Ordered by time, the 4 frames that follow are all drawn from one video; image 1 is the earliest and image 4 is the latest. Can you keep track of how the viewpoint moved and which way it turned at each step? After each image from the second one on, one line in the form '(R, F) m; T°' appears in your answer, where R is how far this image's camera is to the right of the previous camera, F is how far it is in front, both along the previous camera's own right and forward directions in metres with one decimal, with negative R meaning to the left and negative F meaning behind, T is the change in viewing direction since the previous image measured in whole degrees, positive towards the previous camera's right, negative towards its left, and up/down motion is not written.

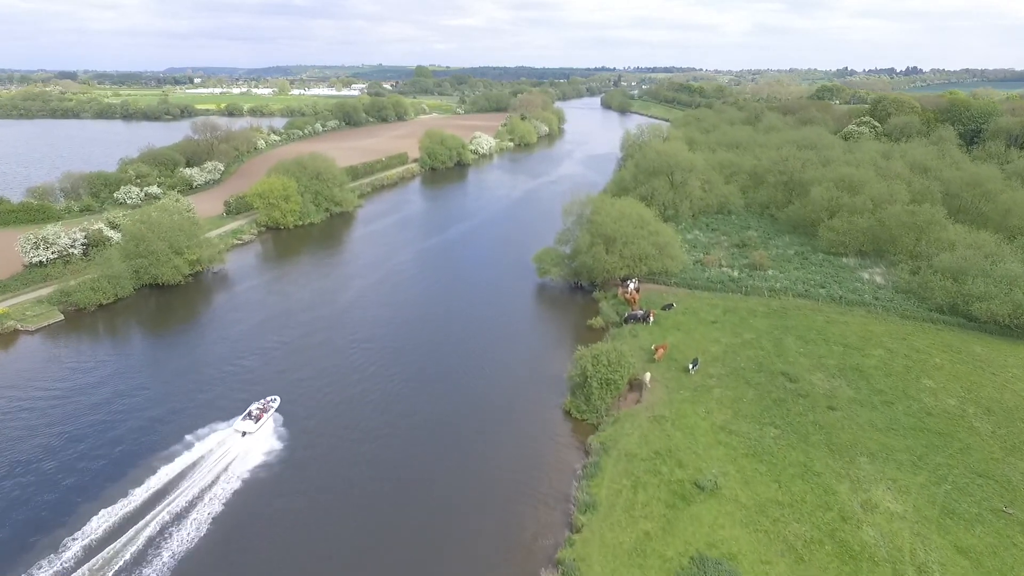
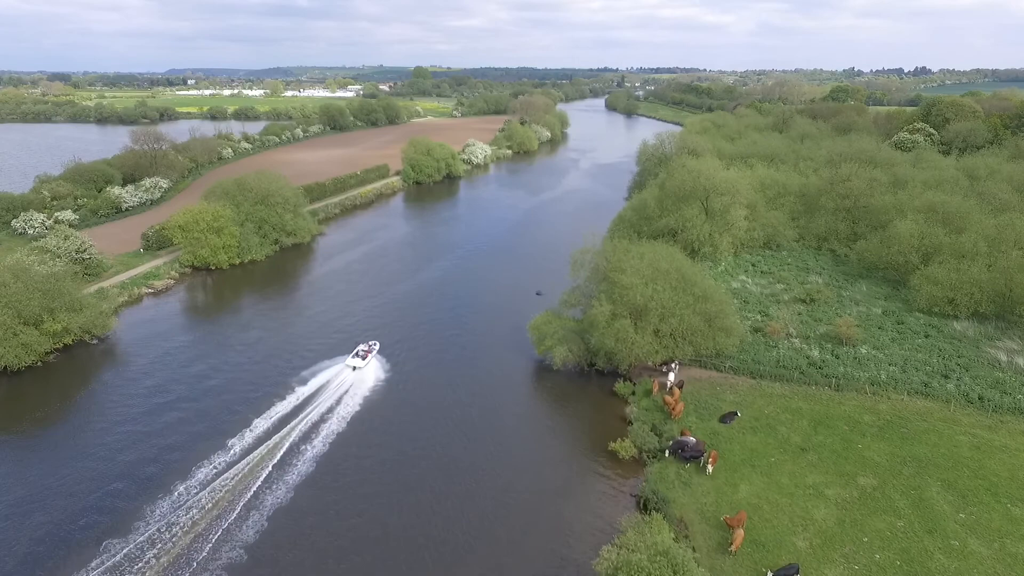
(+0.7, +12.5) m; 0°
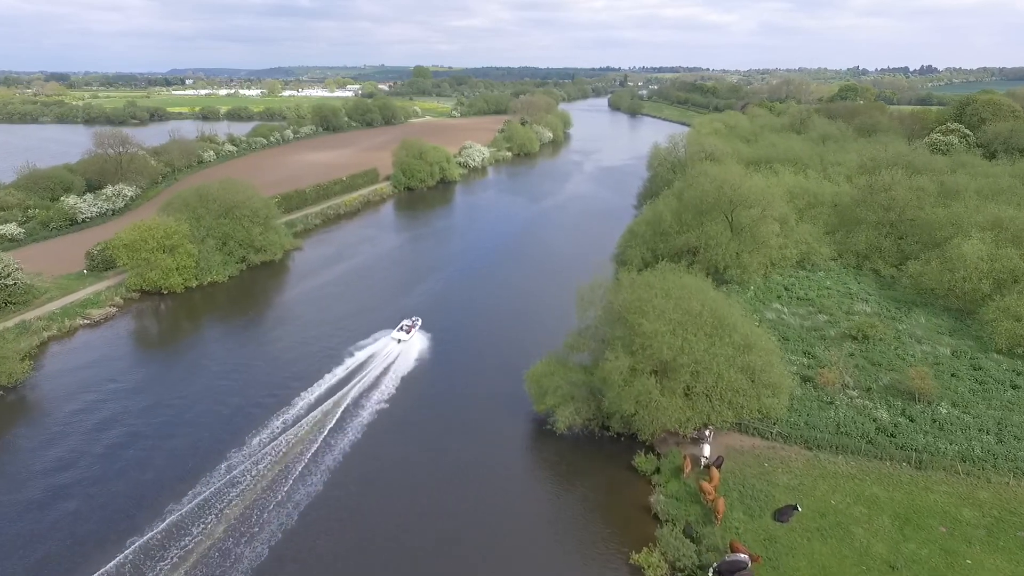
(+0.3, +6.0) m; 0°
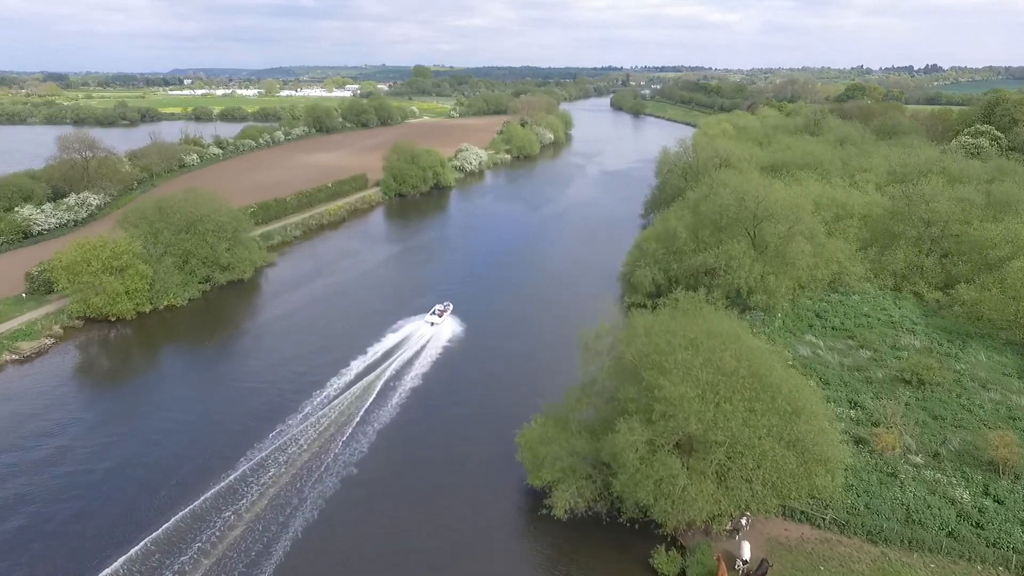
(+0.4, +4.8) m; 0°
